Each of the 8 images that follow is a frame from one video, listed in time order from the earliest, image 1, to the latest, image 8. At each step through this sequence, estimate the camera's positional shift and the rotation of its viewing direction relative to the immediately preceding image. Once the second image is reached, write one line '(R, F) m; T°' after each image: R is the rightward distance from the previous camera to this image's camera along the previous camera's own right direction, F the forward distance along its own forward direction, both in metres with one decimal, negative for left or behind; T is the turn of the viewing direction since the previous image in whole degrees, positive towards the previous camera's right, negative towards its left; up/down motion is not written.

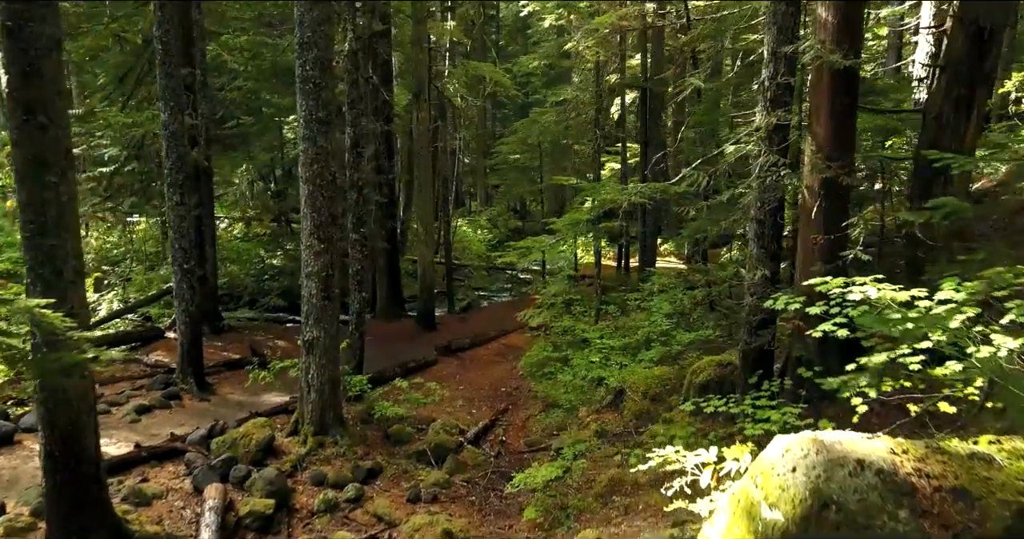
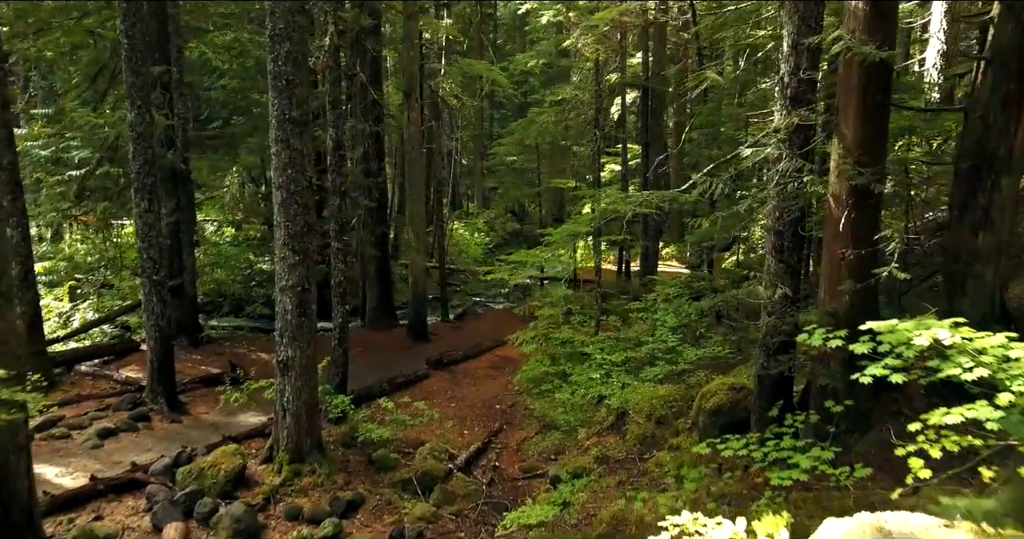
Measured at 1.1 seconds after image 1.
(+0.1, +0.7) m; 0°
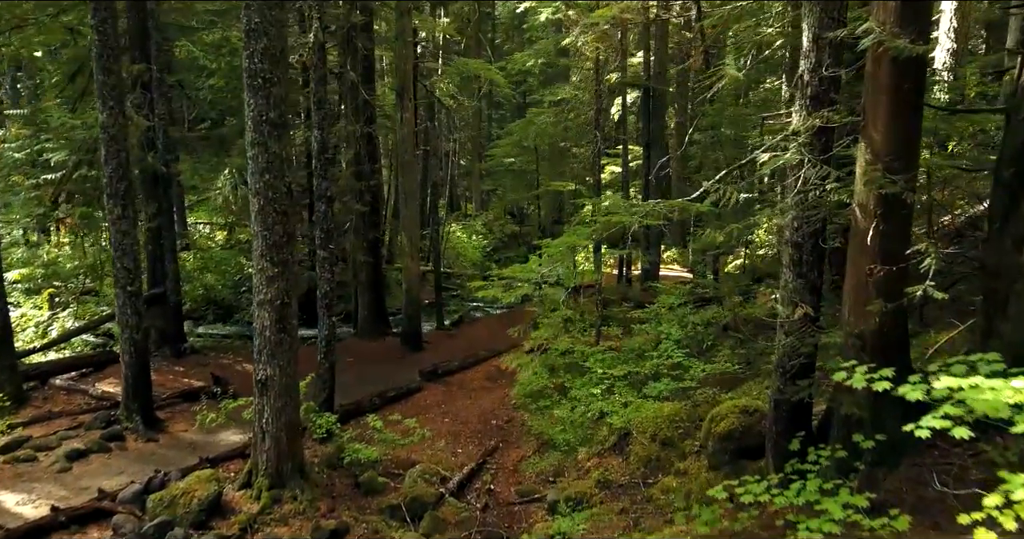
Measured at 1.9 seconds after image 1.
(+0.1, +0.6) m; 0°
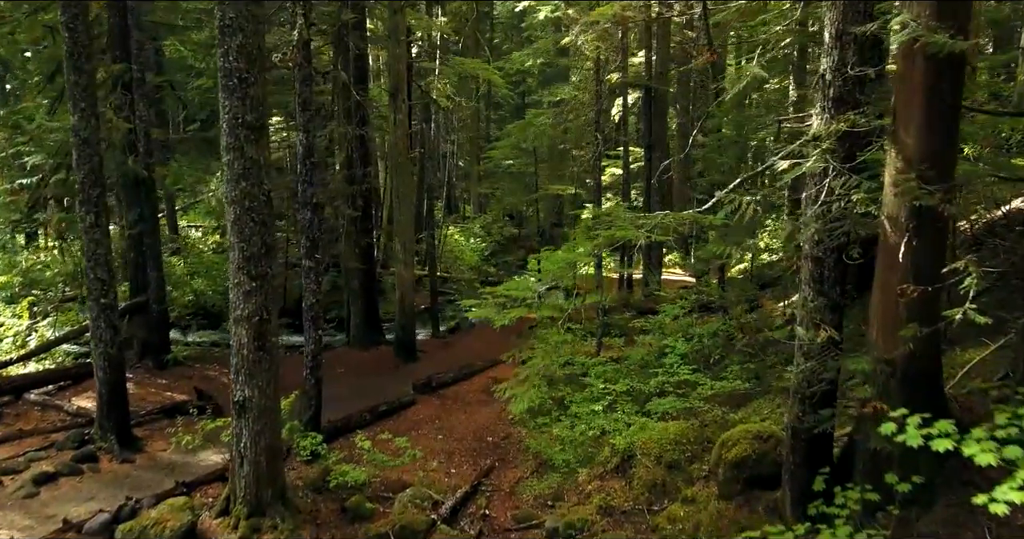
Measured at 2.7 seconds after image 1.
(0.0, +0.5) m; 0°
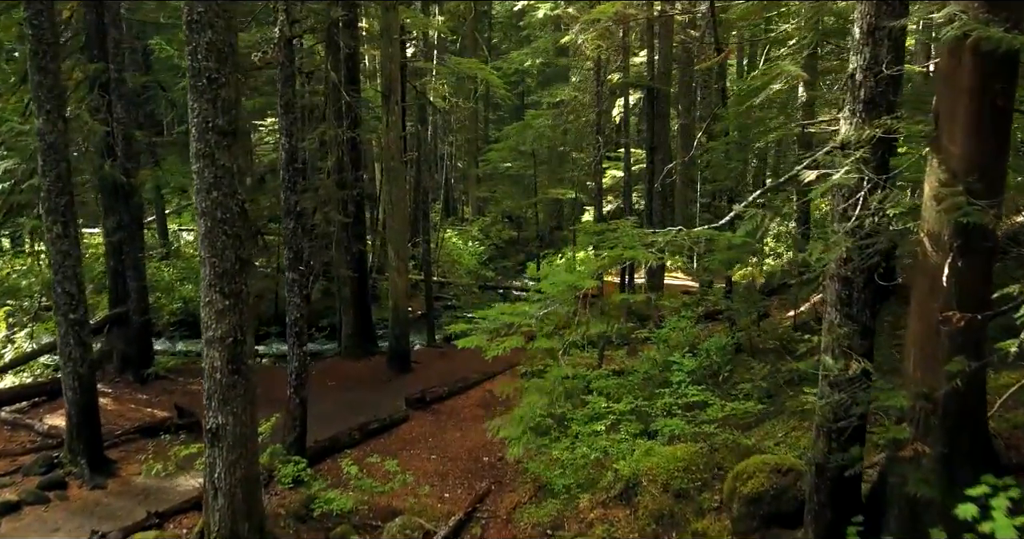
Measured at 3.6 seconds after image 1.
(0.0, +0.6) m; 0°
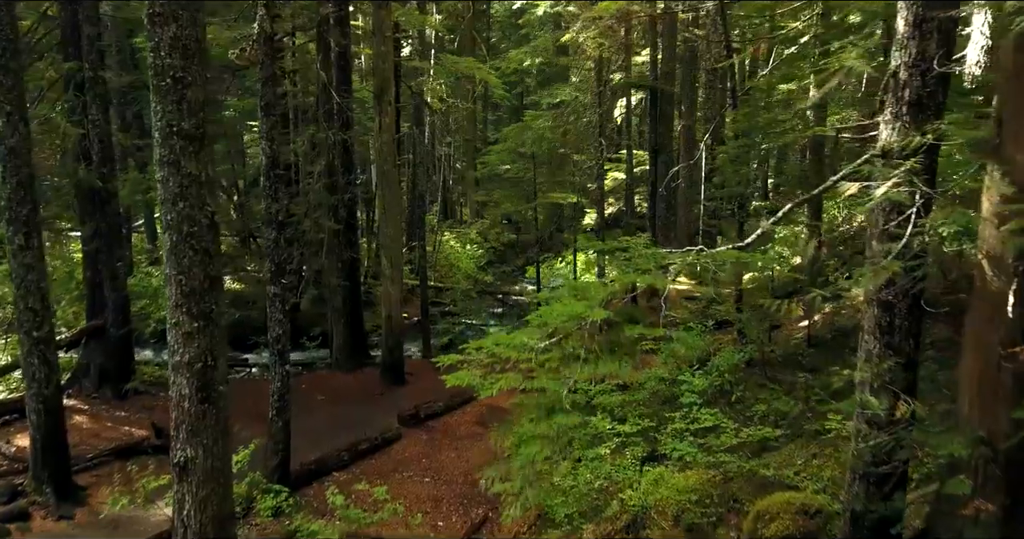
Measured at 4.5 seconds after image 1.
(0.0, +0.6) m; 0°
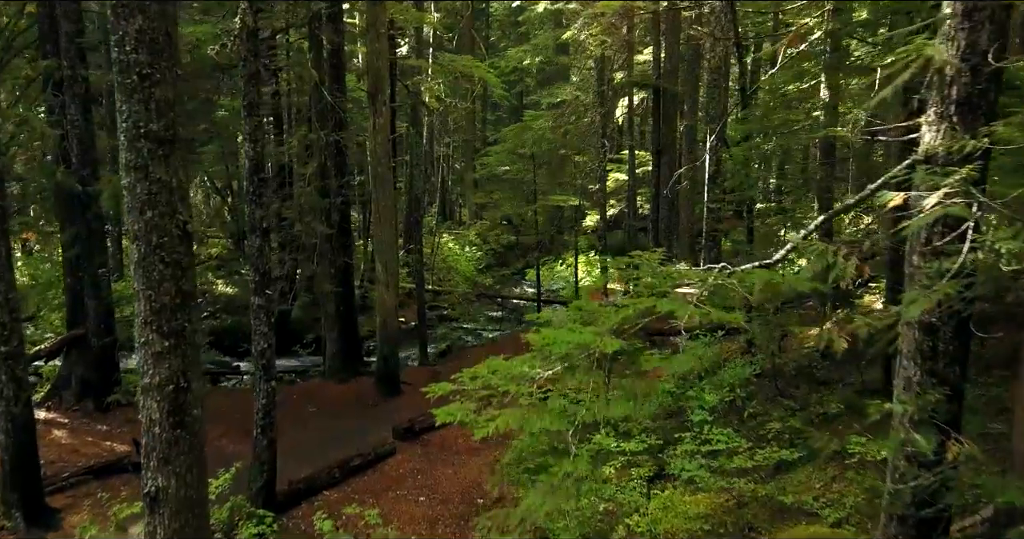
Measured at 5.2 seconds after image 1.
(0.0, +0.5) m; 0°
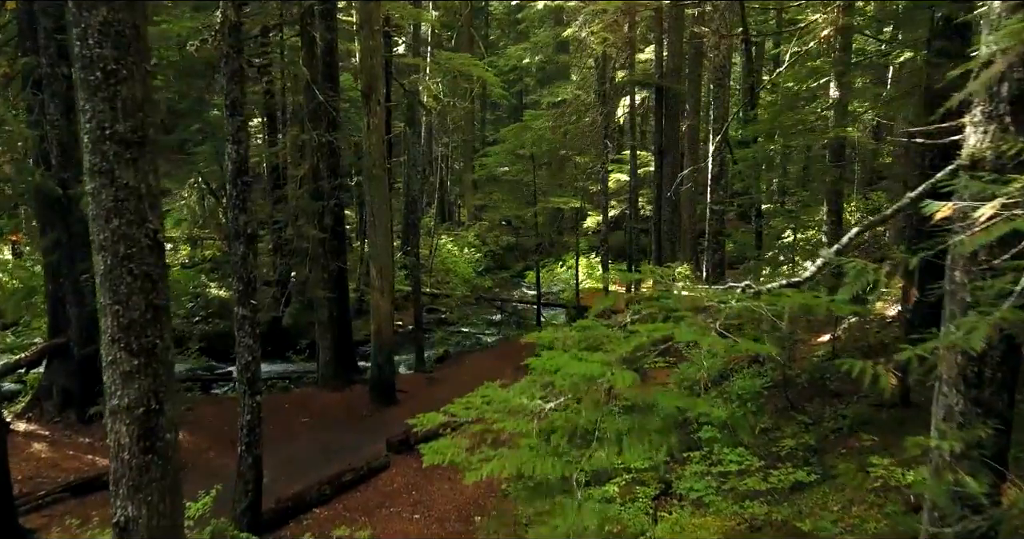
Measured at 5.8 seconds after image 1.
(0.0, +0.4) m; 0°
